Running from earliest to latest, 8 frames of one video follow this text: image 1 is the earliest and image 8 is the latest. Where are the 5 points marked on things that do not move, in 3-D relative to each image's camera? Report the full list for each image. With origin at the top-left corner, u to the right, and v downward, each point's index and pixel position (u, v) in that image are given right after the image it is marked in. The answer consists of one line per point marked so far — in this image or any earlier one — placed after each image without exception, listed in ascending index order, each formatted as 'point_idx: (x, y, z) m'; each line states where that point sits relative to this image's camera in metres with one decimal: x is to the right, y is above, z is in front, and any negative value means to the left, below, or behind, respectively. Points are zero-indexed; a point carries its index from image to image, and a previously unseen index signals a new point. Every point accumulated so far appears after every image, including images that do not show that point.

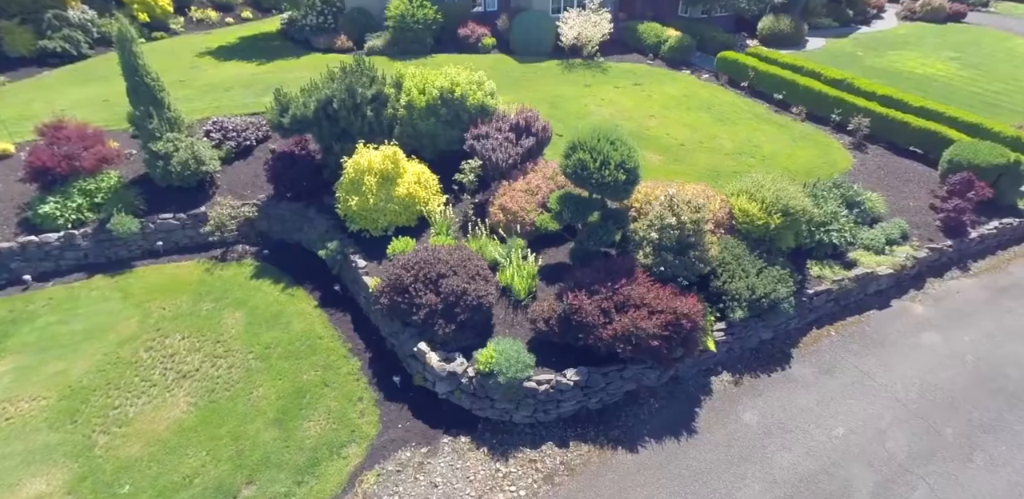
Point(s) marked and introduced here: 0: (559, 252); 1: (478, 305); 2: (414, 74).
0: (+1.1, -0.1, +12.5) m
1: (-0.7, -1.1, +10.7) m
2: (-2.9, +5.1, +15.6) m
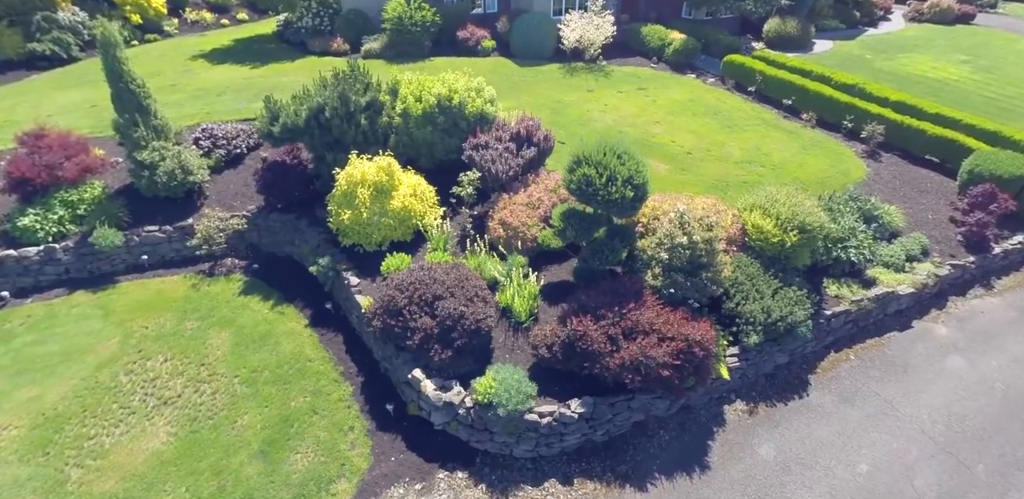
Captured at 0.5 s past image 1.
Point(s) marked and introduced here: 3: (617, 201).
0: (+1.1, -0.5, +11.9) m
1: (-0.7, -1.5, +10.1) m
2: (-2.9, +4.8, +15.0) m
3: (+1.9, +0.9, +9.7) m
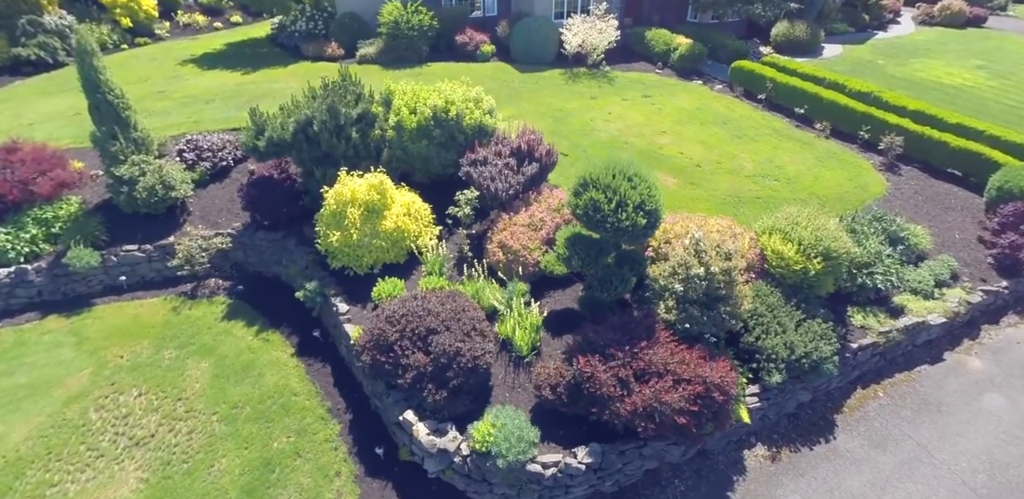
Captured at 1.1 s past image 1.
0: (+1.1, -1.0, +11.1) m
1: (-0.7, -2.1, +9.2) m
2: (-2.9, +4.2, +14.1) m
3: (+1.9, +0.3, +8.8) m
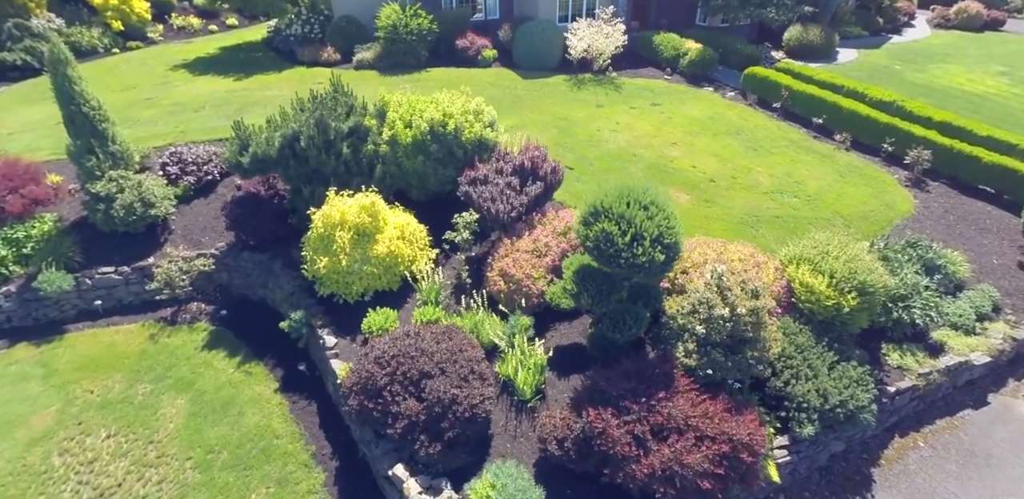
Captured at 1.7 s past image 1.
0: (+1.2, -1.6, +10.1) m
1: (-0.6, -2.6, +8.3) m
2: (-2.8, +3.7, +13.2) m
3: (+2.0, -0.2, +7.9) m
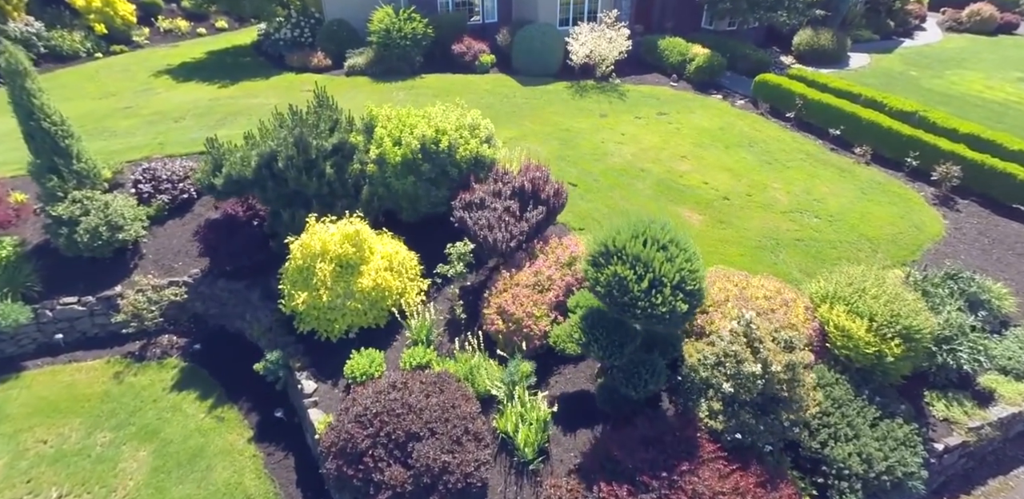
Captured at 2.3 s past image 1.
0: (+1.2, -2.2, +9.1) m
1: (-0.6, -3.2, +7.2) m
2: (-2.8, +3.0, +12.2) m
3: (+2.0, -0.8, +6.8) m
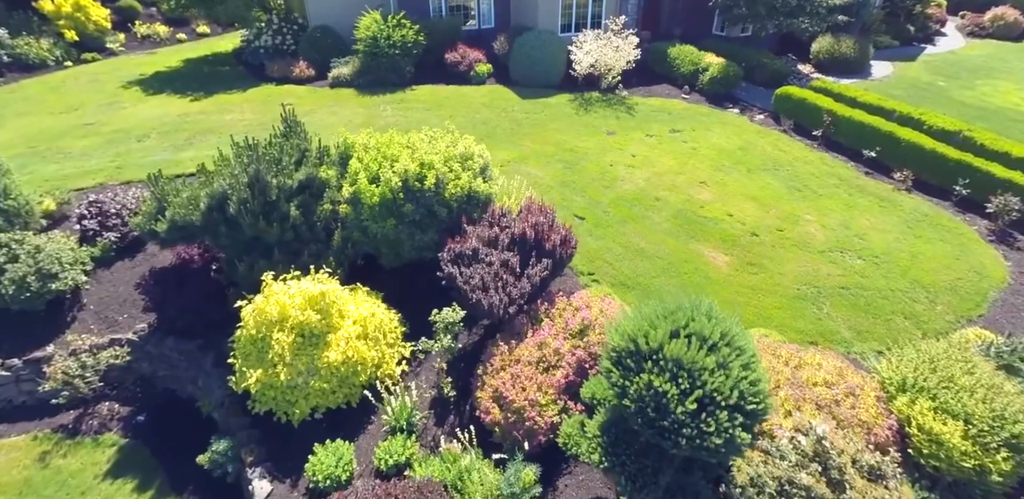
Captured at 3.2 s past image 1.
0: (+1.1, -3.2, +7.3) m
1: (-0.6, -4.3, +5.5) m
2: (-2.9, +2.0, +10.4) m
3: (+1.9, -1.9, +5.1) m
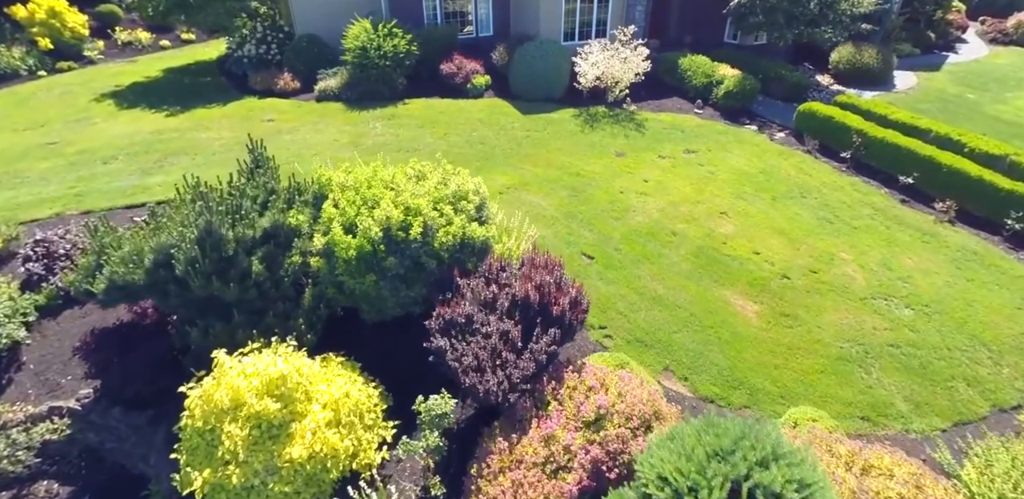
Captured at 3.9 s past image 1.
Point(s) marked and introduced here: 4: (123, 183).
0: (+1.2, -4.1, +5.9) m
1: (-0.6, -5.2, +4.1) m
2: (-2.9, +1.1, +9.0) m
3: (+2.0, -2.8, +3.7) m
4: (-10.7, +1.8, +14.6) m
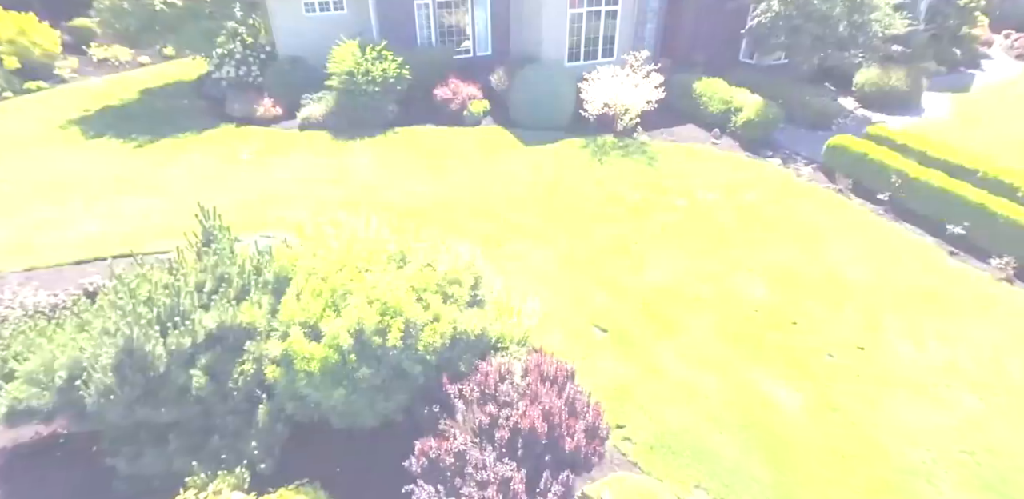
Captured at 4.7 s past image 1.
0: (+1.2, -5.5, +4.4) m
1: (-0.6, -6.6, +2.5) m
2: (-2.8, -0.3, +7.4) m
3: (+2.0, -4.2, +2.1) m
4: (-10.7, +0.5, +13.0) m
